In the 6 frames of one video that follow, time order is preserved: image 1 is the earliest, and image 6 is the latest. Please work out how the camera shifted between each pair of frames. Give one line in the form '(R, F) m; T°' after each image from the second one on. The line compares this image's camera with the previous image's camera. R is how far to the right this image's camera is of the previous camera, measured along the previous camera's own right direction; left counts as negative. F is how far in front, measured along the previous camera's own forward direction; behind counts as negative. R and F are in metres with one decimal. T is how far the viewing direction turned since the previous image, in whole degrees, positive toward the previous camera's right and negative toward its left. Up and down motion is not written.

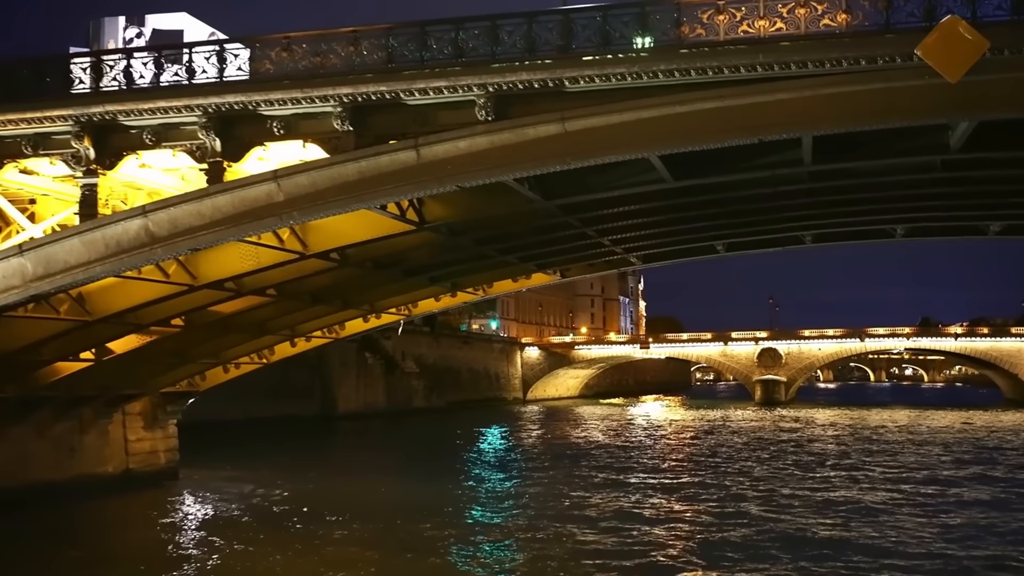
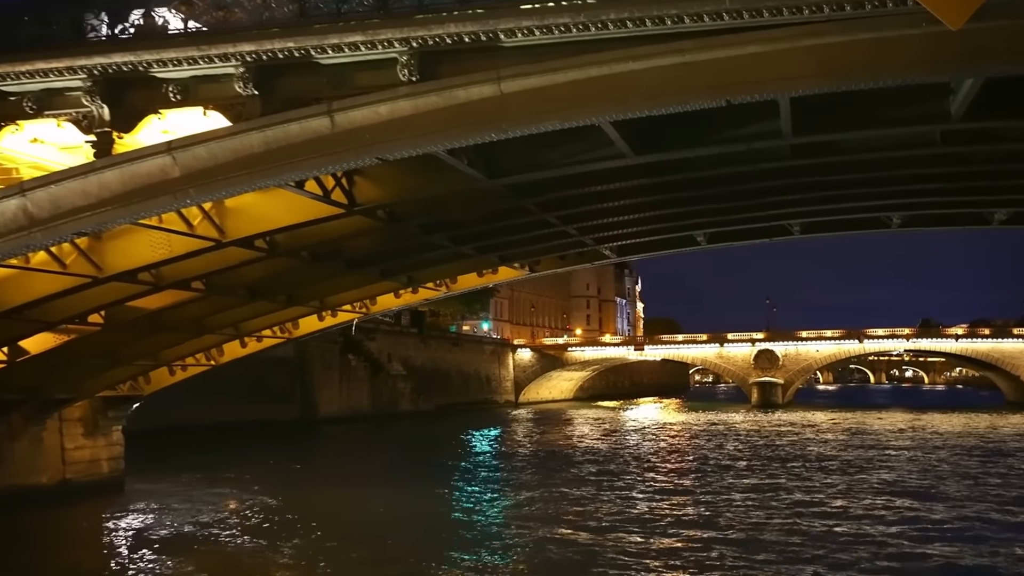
(+0.6, +1.7) m; 0°
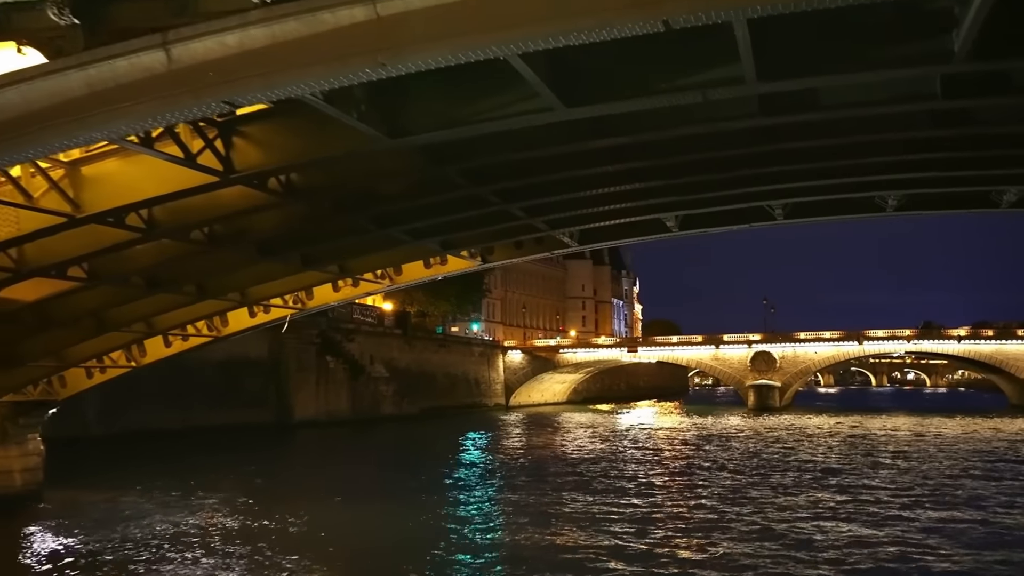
(+0.8, +2.2) m; 0°
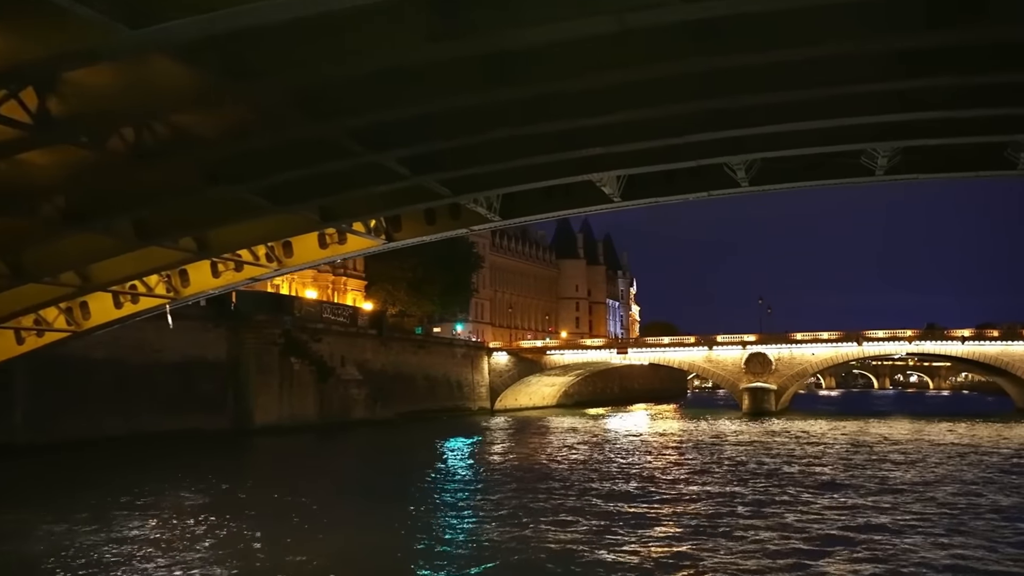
(+1.2, +3.3) m; 0°
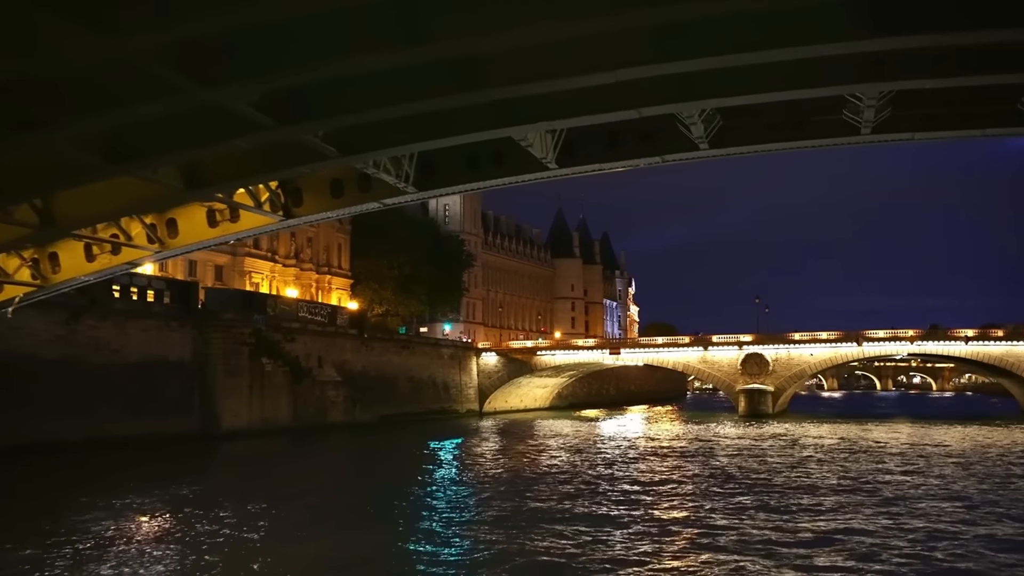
(+0.9, +2.4) m; 0°
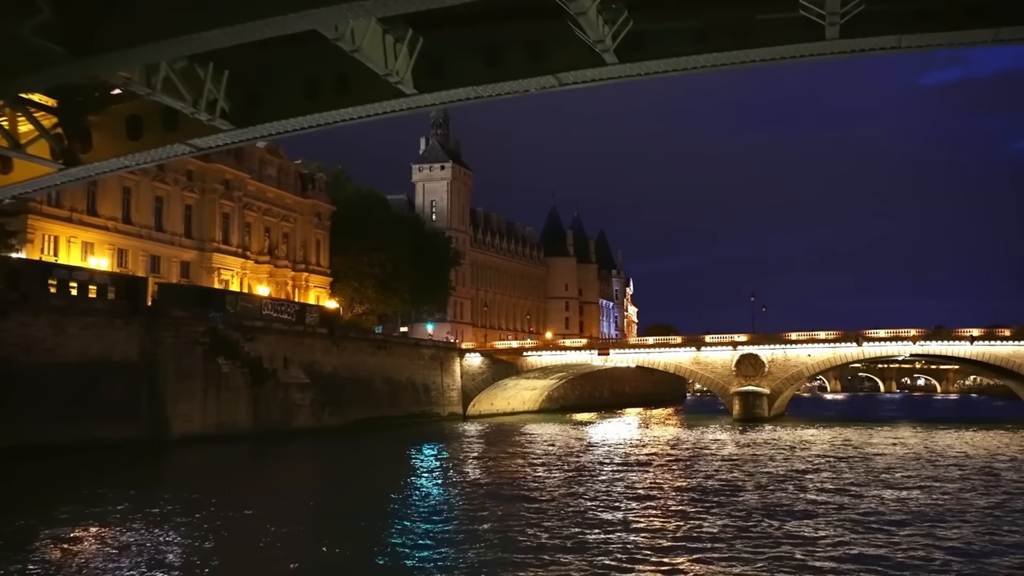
(+1.3, +3.2) m; 0°
